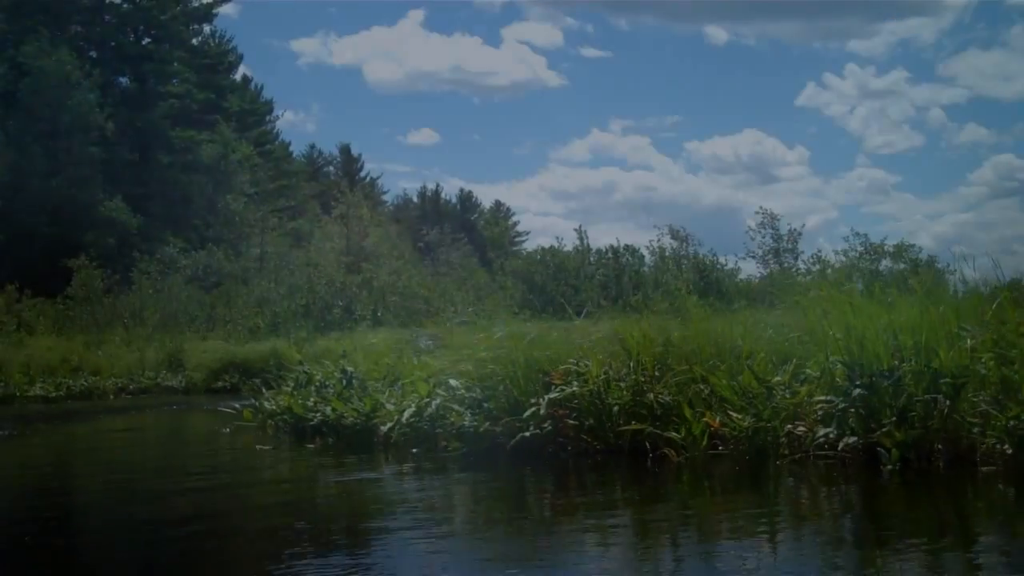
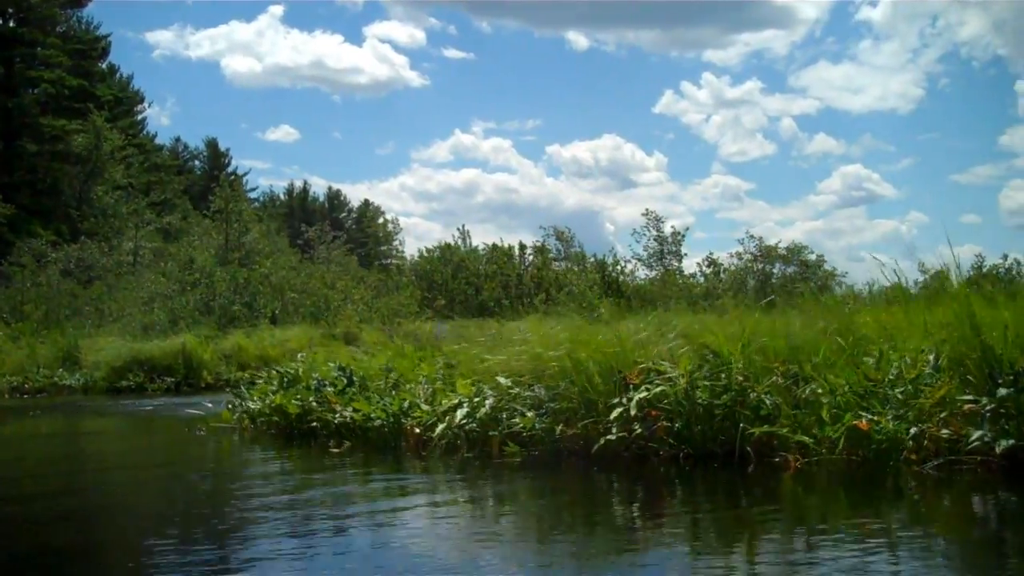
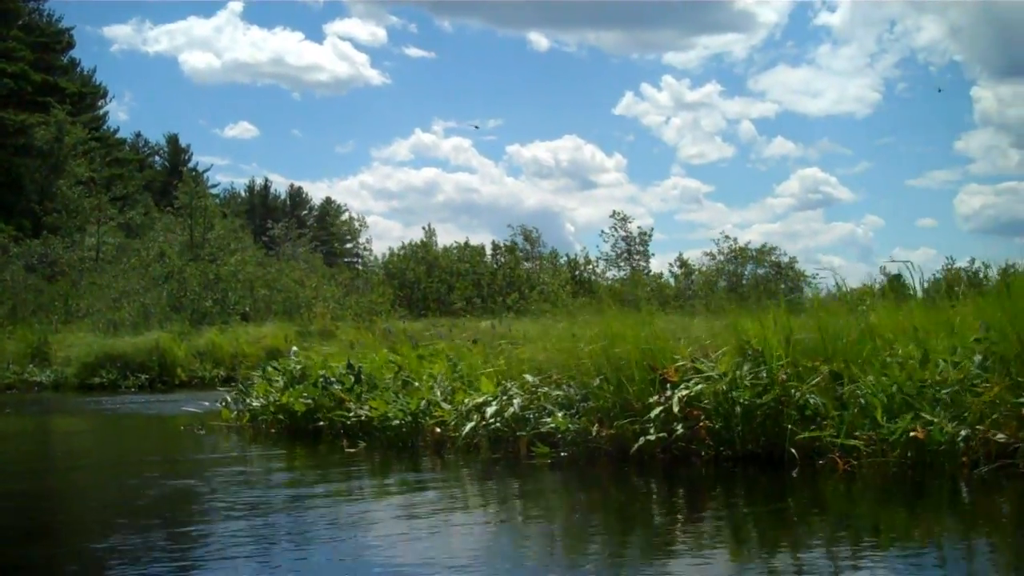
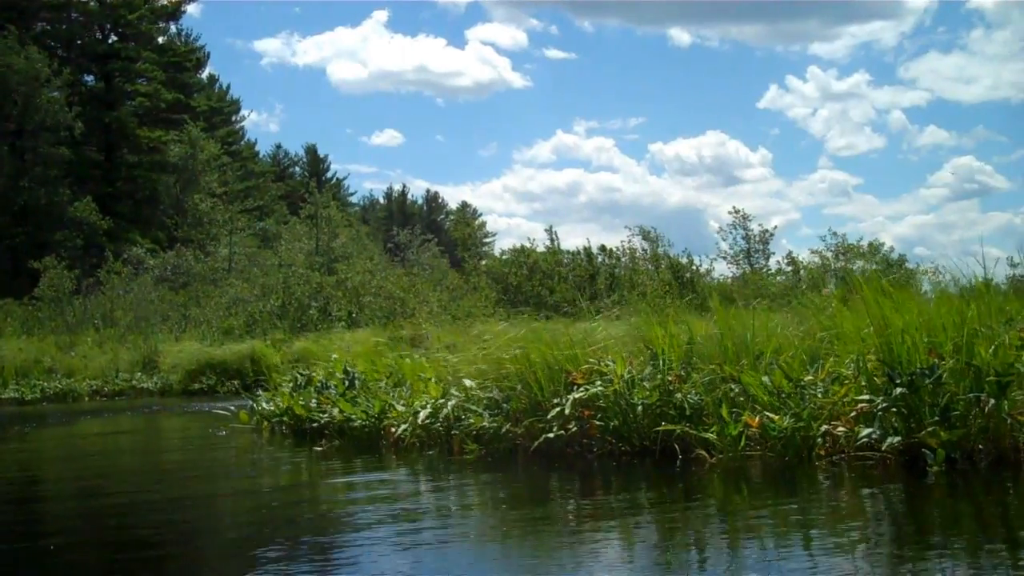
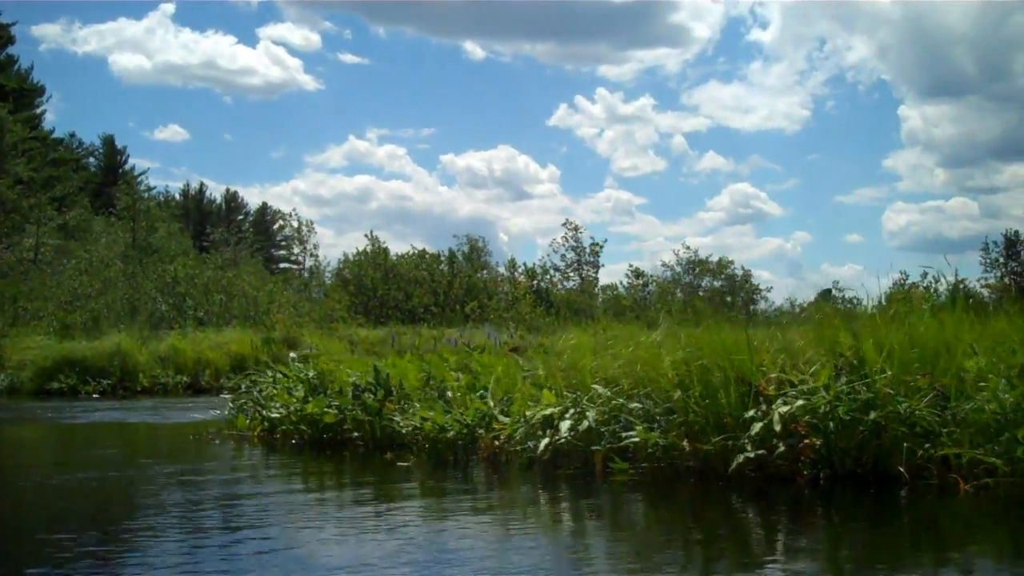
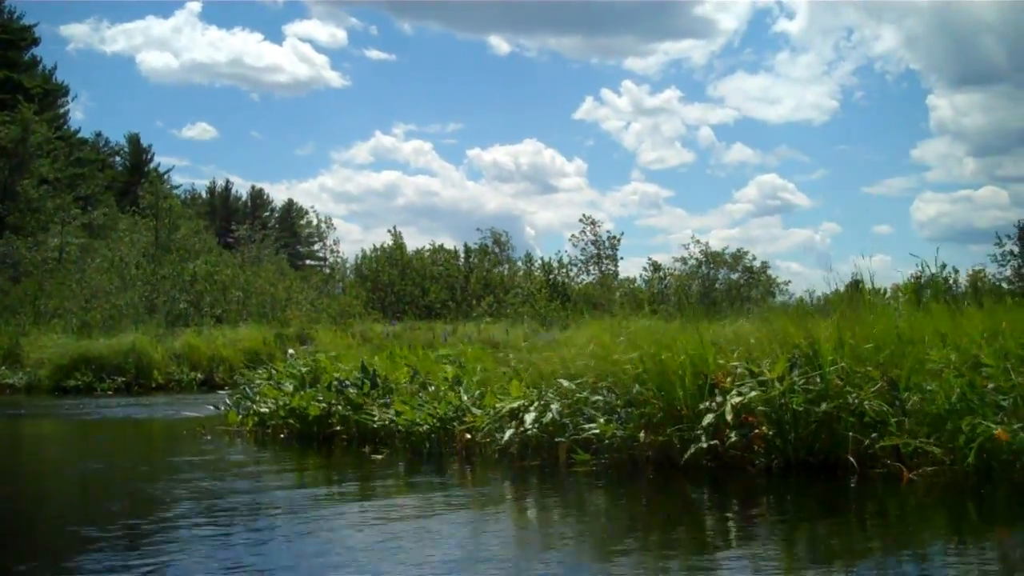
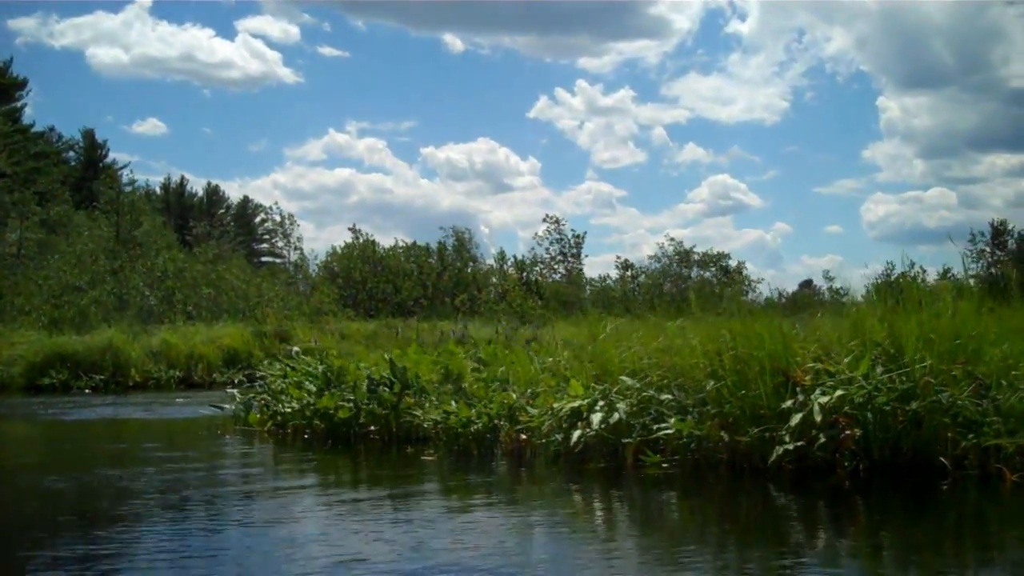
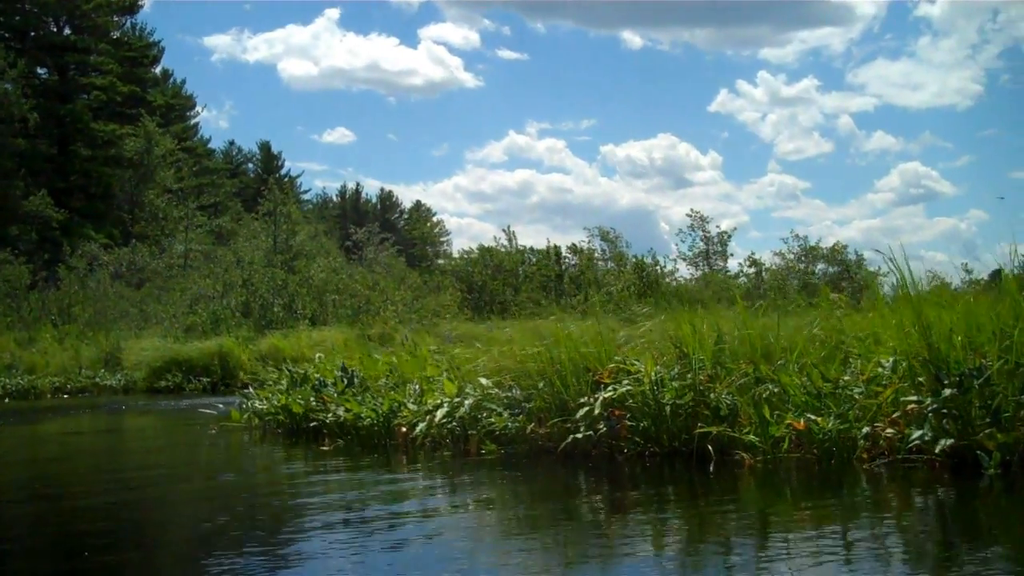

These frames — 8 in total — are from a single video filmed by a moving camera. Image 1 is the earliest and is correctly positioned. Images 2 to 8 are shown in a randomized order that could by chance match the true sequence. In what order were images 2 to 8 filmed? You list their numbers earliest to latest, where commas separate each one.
4, 8, 2, 3, 6, 5, 7
